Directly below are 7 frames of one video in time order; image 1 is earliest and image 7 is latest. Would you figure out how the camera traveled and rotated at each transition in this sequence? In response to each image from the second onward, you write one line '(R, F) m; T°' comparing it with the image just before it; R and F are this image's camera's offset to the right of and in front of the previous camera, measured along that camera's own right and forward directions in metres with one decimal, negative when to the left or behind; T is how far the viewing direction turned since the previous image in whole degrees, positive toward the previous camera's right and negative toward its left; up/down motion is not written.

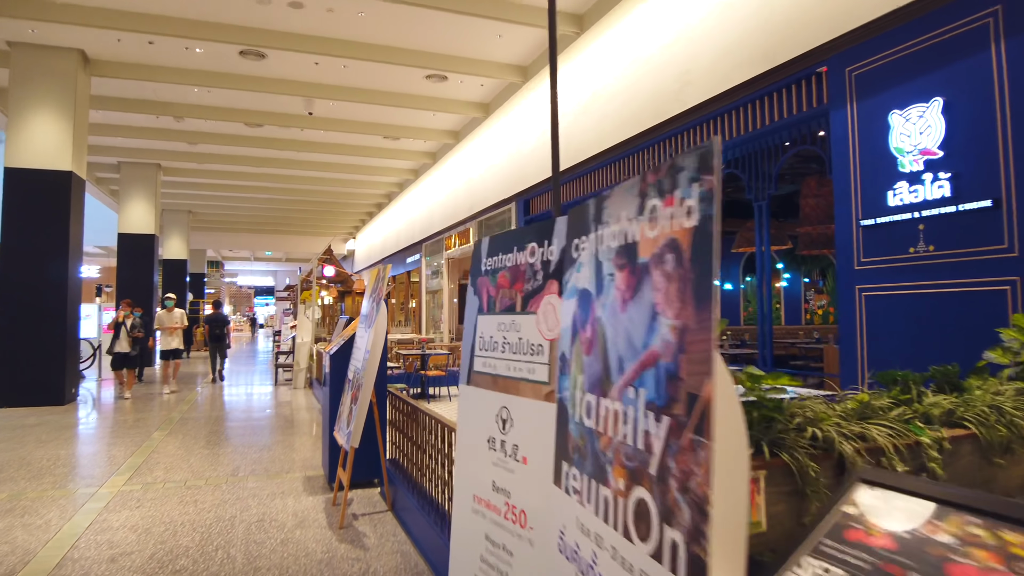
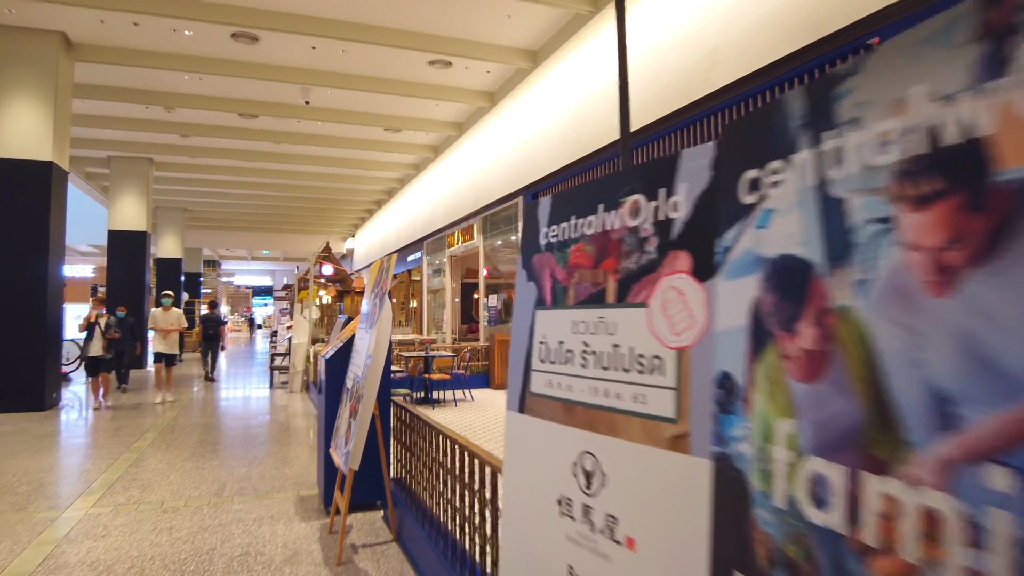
(-0.1, +0.5) m; 0°
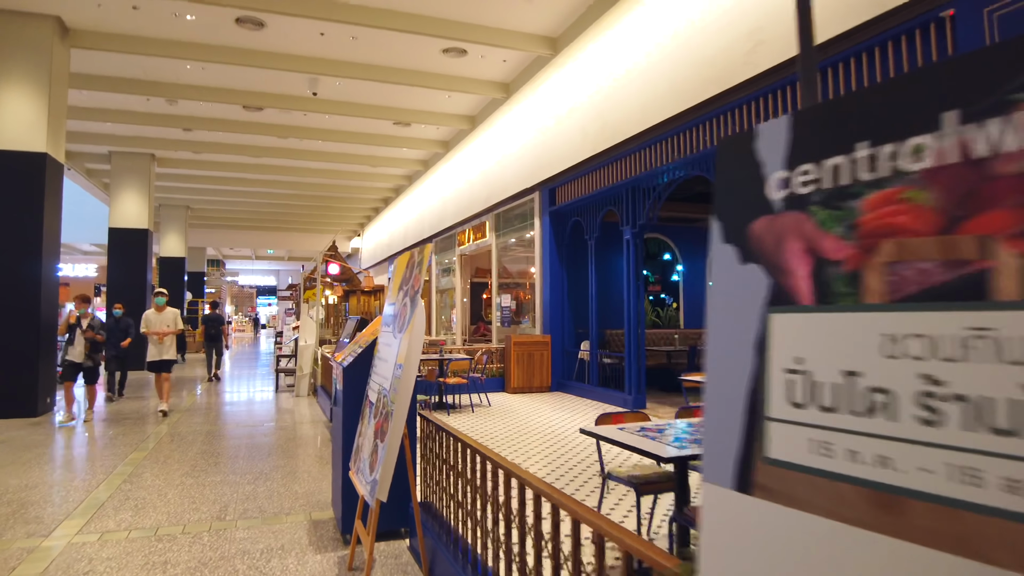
(-0.2, +0.5) m; 0°
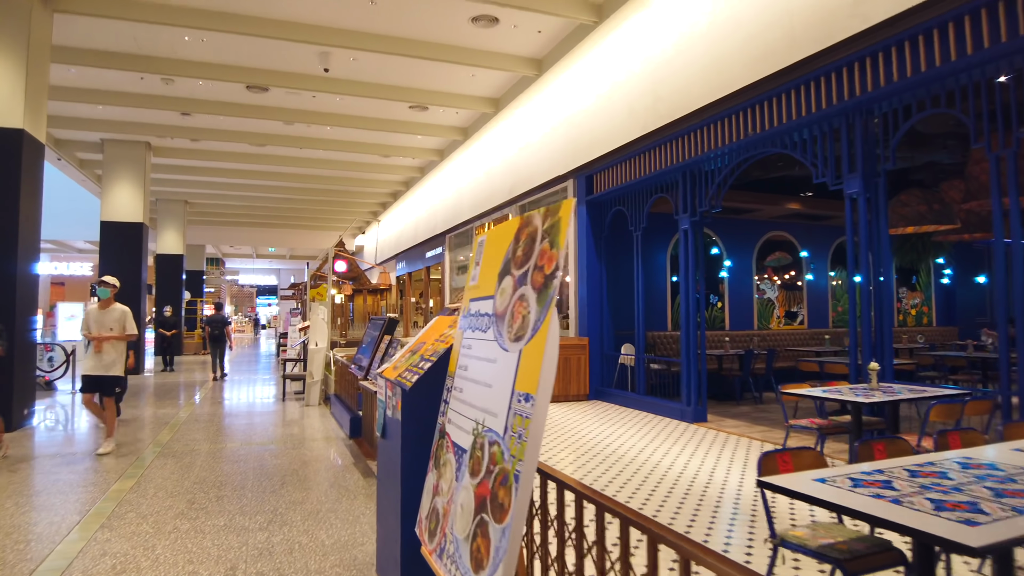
(-0.4, +0.9) m; 0°
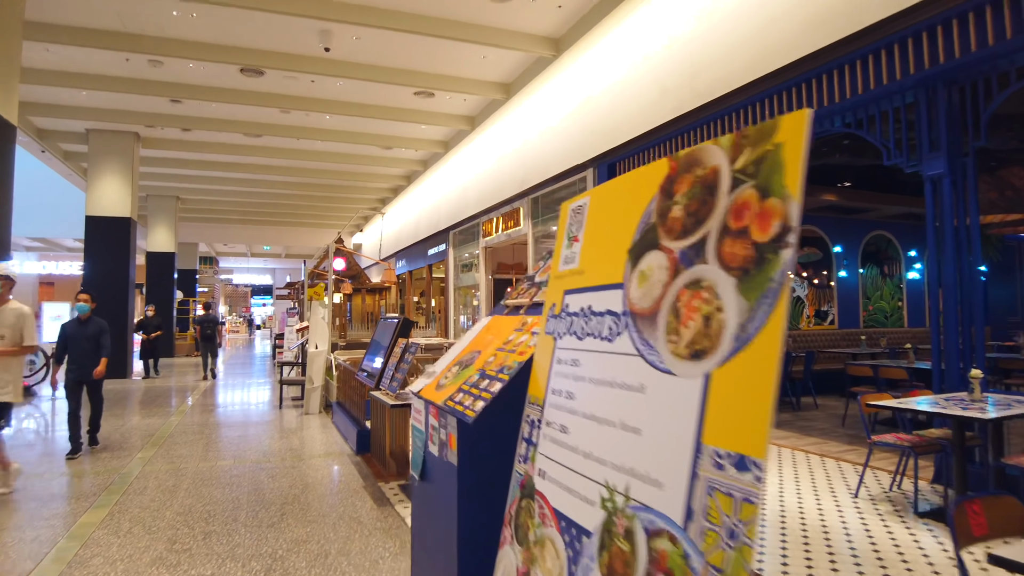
(-0.2, +0.6) m; 0°
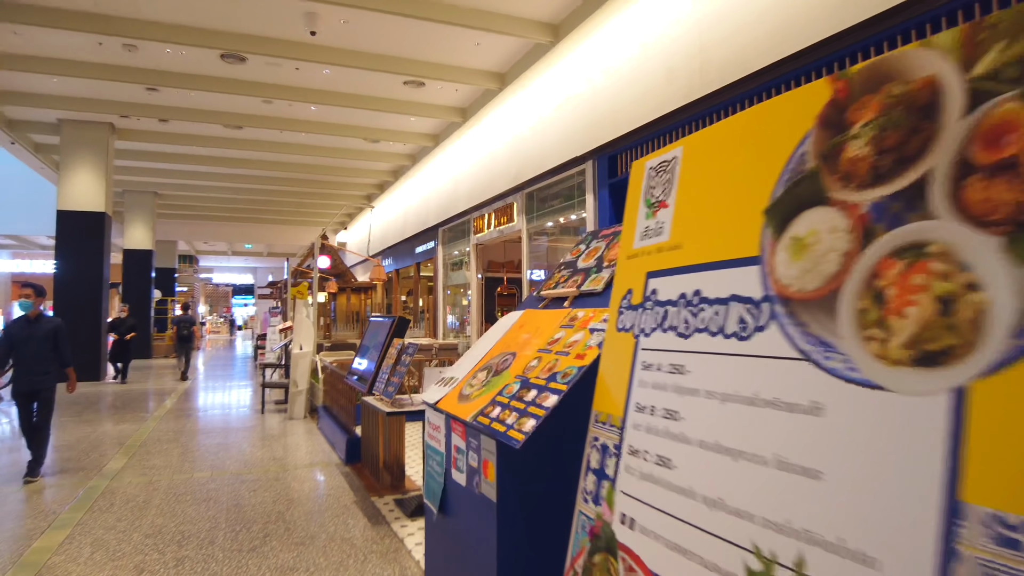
(-0.1, +0.4) m; +1°
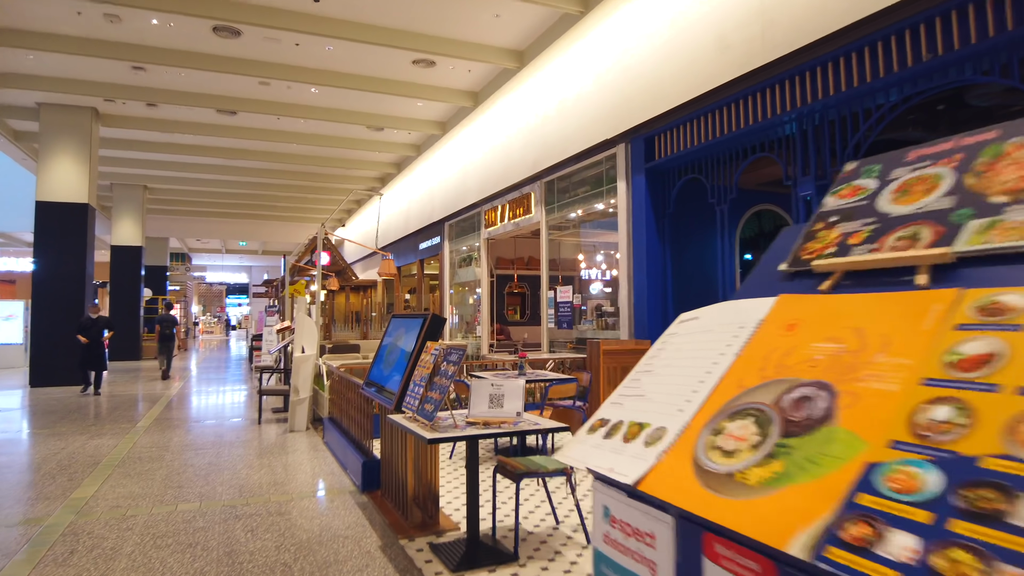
(-0.3, +0.8) m; 0°
